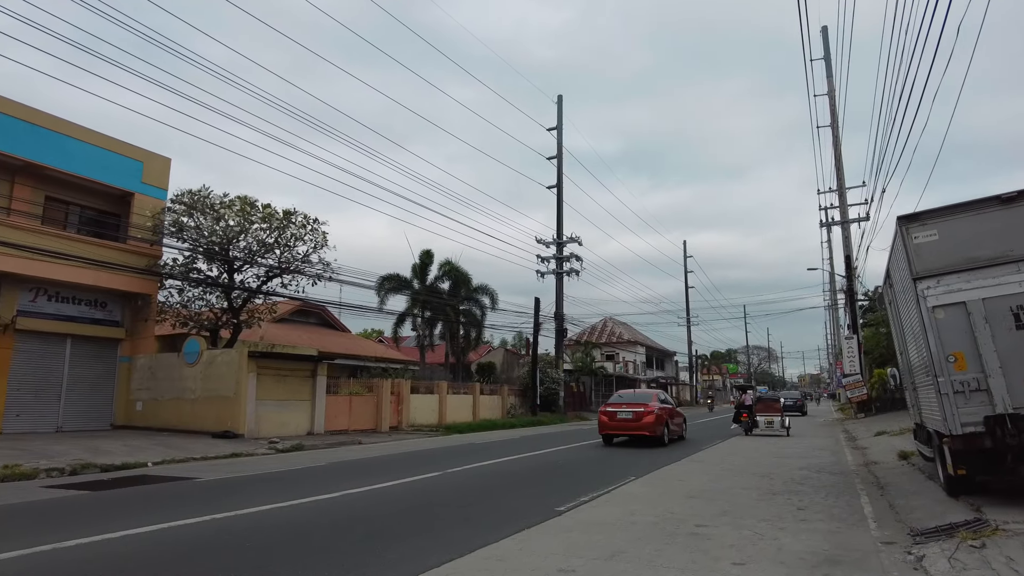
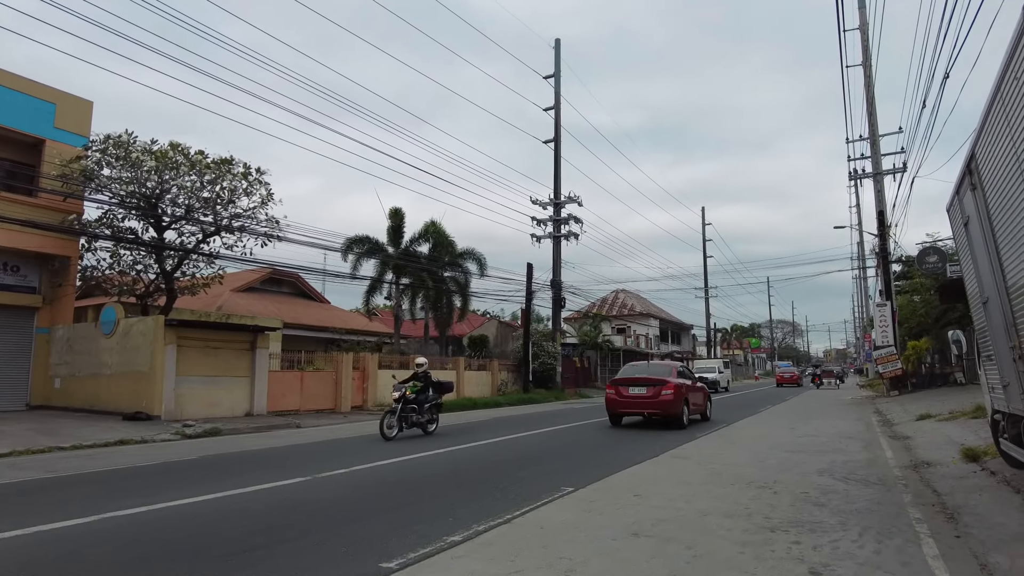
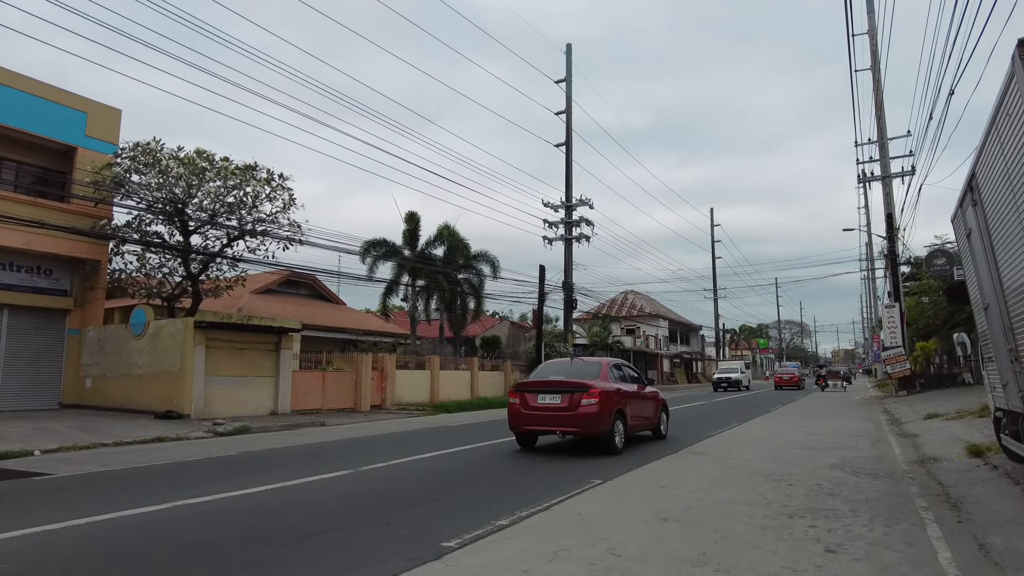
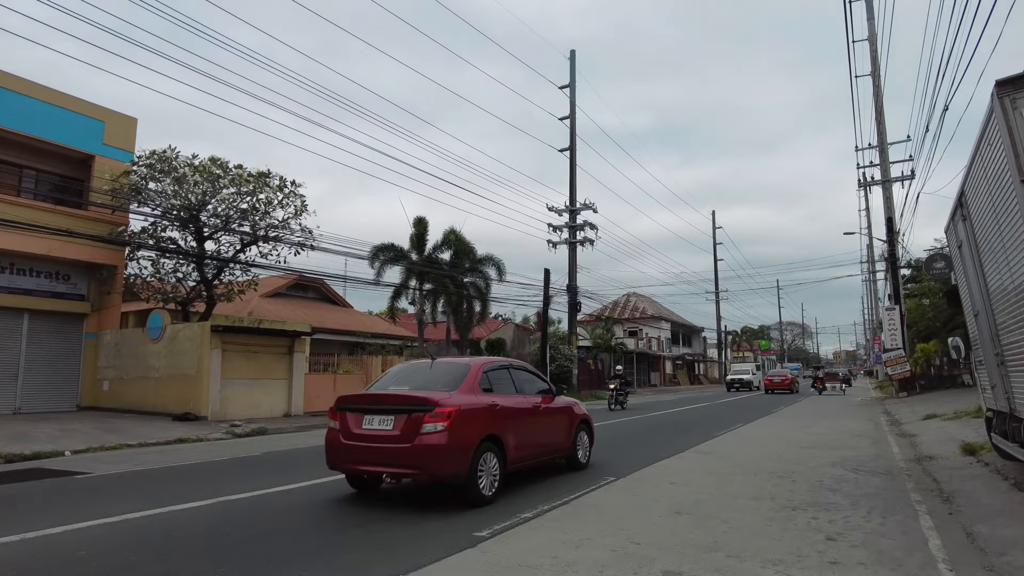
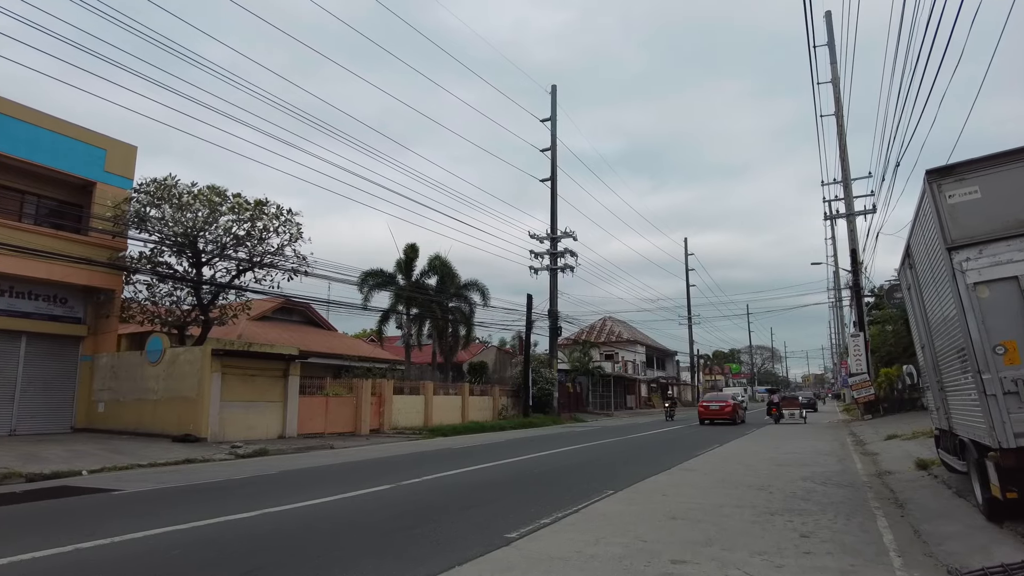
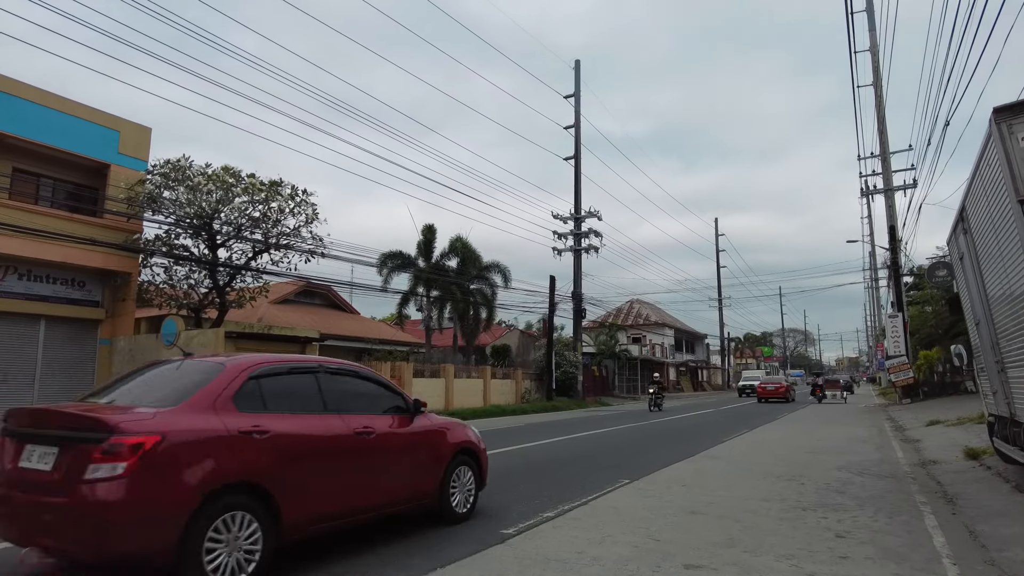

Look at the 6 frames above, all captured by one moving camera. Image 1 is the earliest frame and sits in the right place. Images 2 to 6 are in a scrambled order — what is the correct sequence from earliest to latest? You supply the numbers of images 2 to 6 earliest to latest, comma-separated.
5, 6, 4, 3, 2
